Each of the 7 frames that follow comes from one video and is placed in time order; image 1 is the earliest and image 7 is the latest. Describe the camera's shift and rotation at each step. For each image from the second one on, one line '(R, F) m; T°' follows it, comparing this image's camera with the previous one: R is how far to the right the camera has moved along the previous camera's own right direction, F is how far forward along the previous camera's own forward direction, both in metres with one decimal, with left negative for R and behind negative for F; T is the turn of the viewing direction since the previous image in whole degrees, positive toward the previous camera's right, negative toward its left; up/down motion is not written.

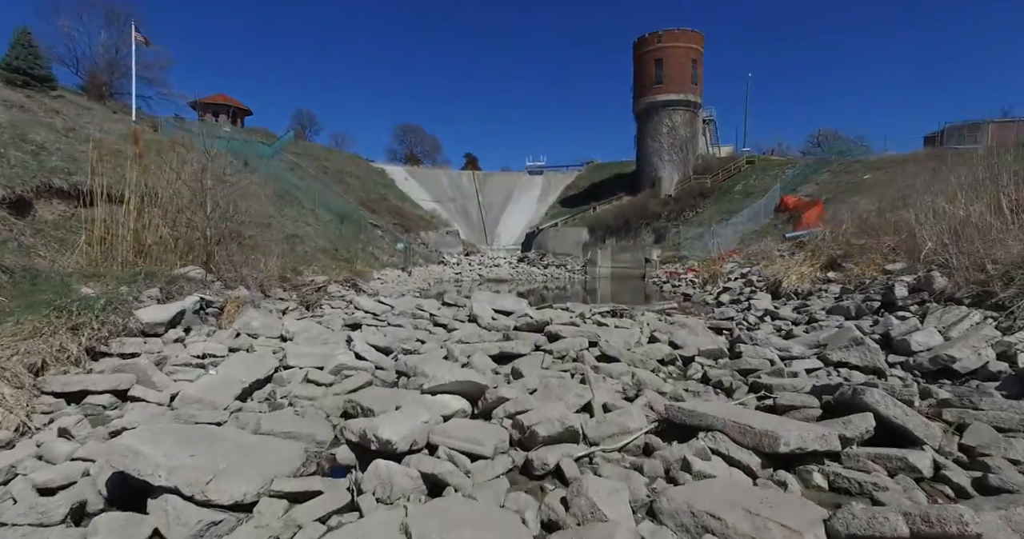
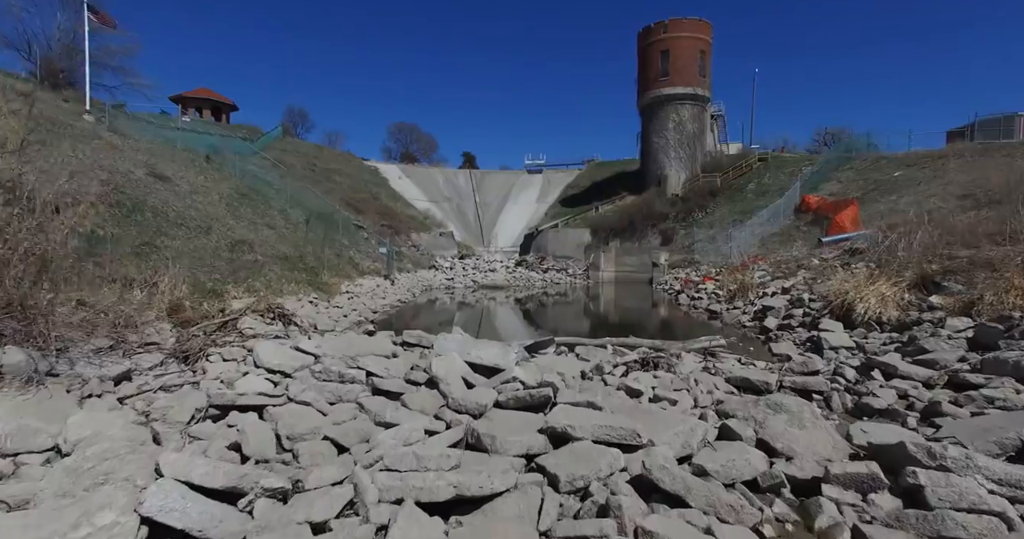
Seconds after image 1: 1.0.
(+0.1, +2.0) m; 0°
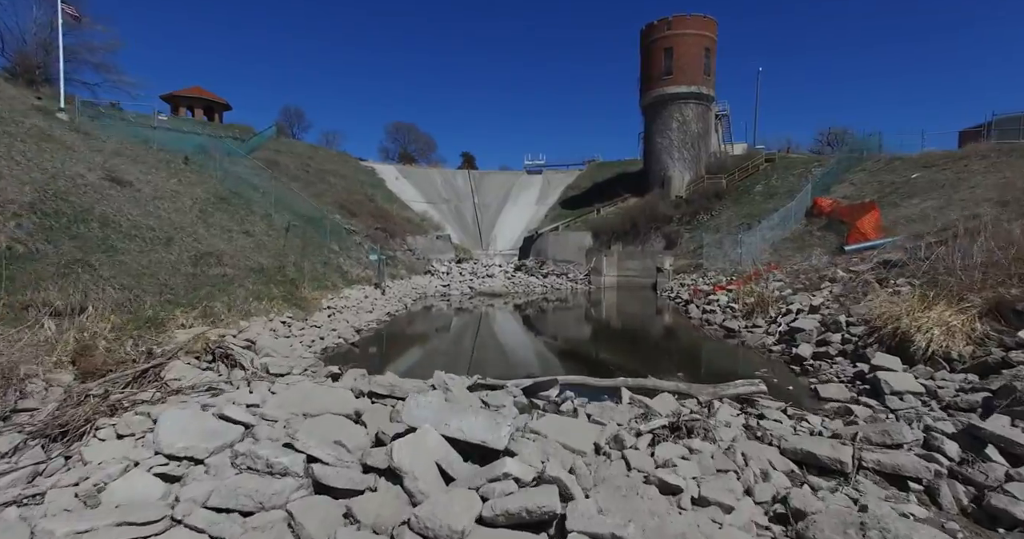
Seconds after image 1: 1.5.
(0.0, +1.0) m; 0°
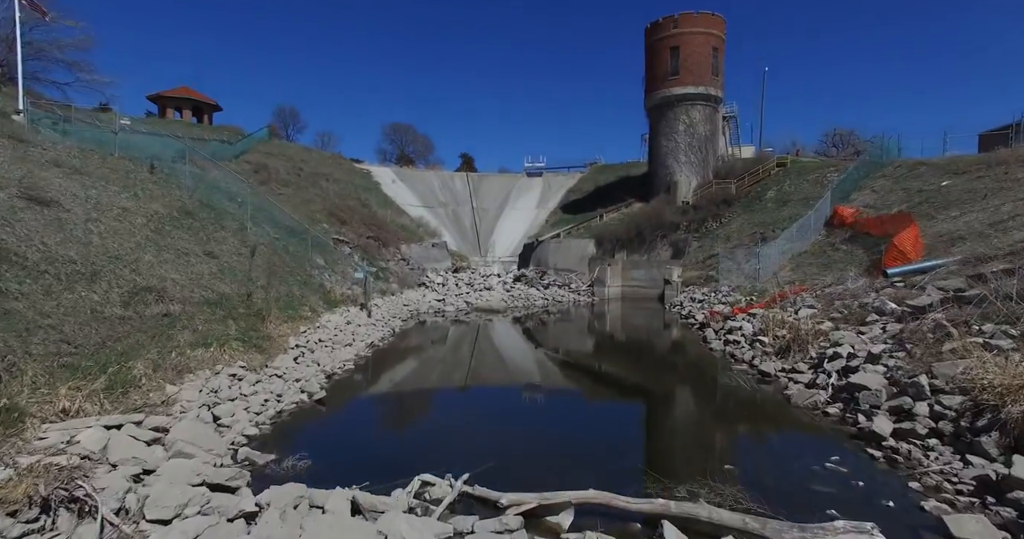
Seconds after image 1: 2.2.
(0.0, +1.5) m; 0°
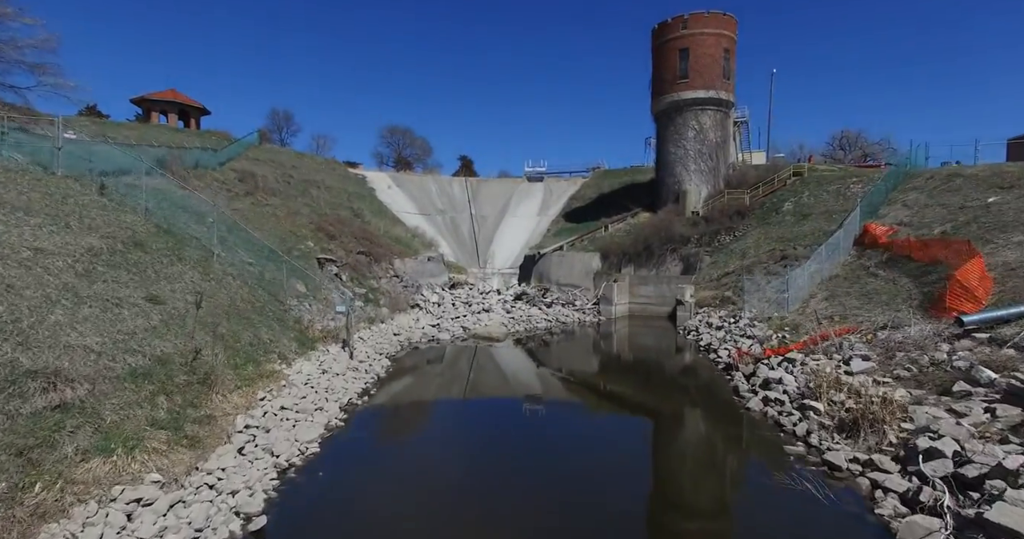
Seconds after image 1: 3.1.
(-0.1, +1.8) m; 0°
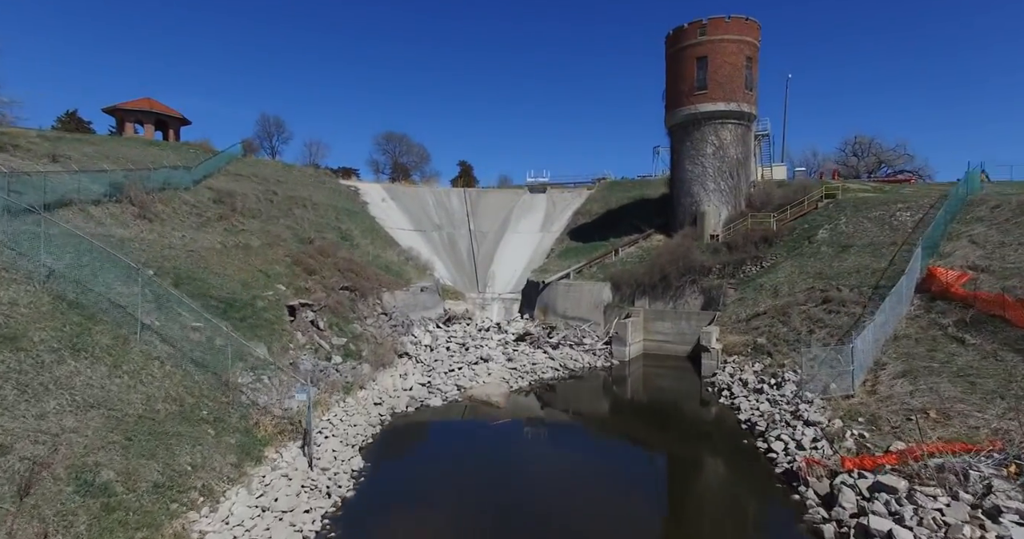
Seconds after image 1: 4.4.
(-0.1, +3.0) m; 0°
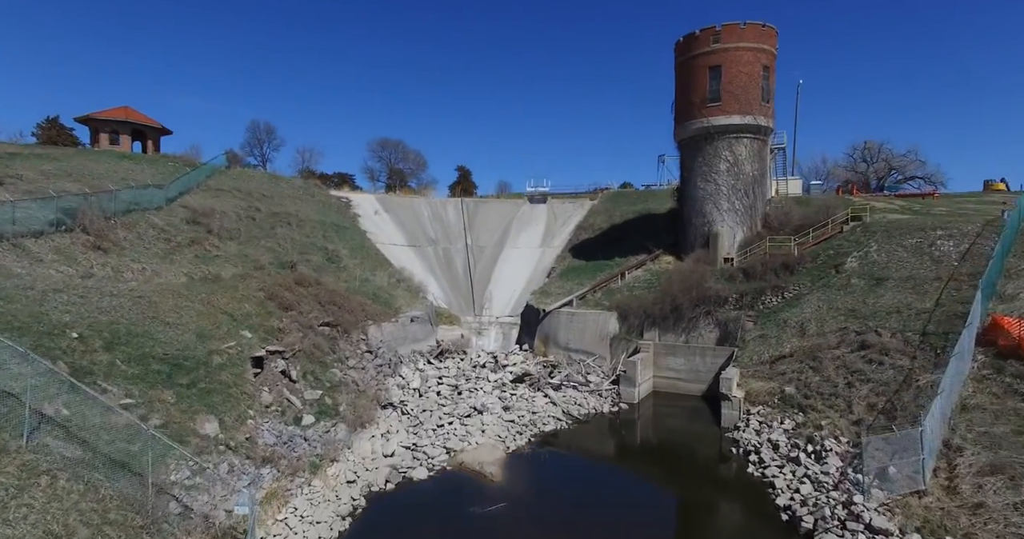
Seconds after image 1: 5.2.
(+0.1, +2.3) m; 0°
